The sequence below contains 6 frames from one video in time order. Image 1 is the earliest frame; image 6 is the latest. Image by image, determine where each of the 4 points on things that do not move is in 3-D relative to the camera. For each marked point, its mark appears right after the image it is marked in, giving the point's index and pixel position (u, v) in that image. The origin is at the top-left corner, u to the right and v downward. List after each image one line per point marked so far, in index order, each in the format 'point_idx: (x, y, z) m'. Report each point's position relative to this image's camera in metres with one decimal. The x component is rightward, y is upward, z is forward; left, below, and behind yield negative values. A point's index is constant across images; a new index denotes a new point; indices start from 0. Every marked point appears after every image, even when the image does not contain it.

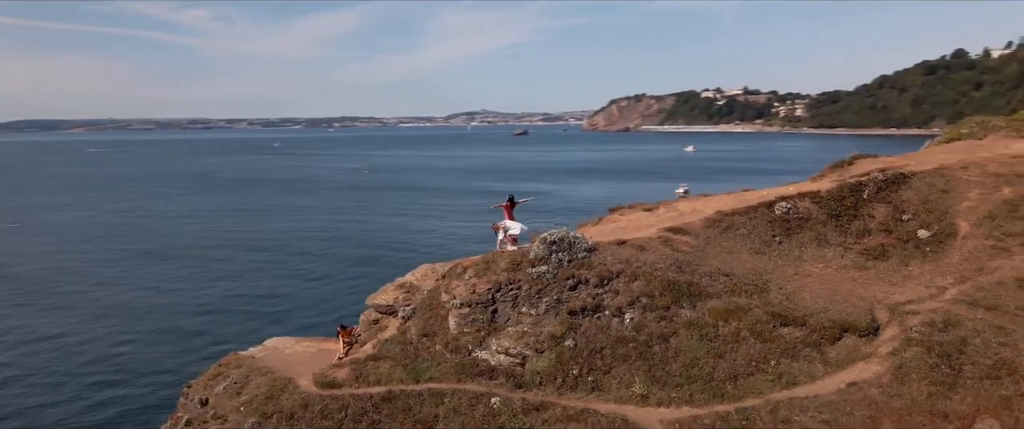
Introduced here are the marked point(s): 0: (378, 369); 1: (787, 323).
0: (-2.7, -3.1, +14.9) m
1: (+4.7, -1.8, +12.6) m
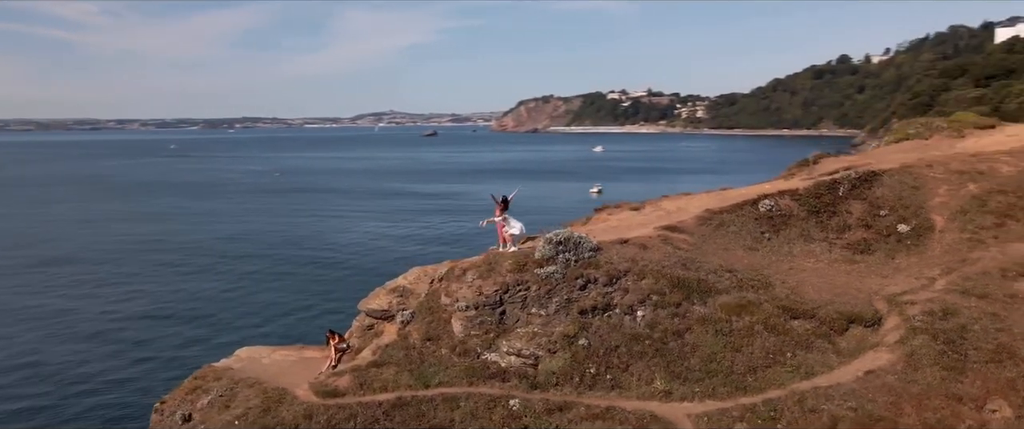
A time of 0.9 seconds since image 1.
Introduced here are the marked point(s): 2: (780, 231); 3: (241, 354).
0: (-2.5, -3.1, +14.5) m
1: (+5.0, -1.8, +13.1) m
2: (+5.8, -0.4, +16.4) m
3: (-6.8, -3.5, +18.8) m
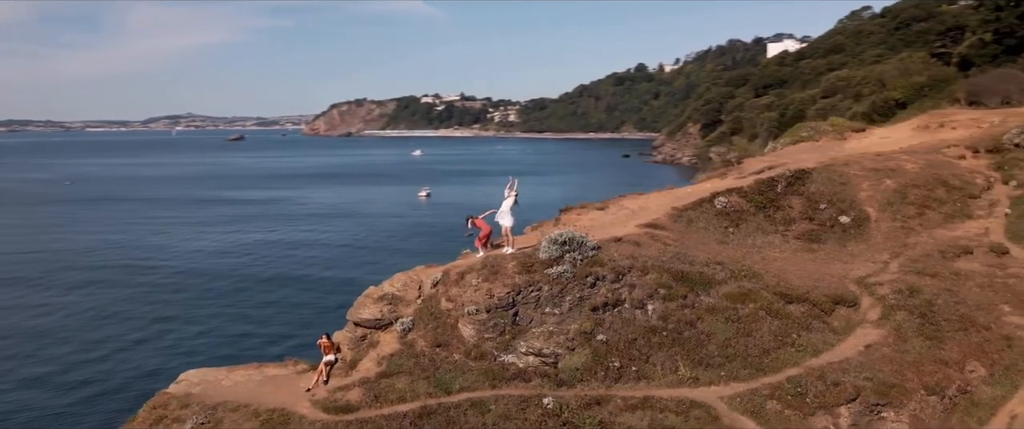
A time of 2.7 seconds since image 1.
0: (-2.2, -3.2, +14.0) m
1: (+5.4, -1.7, +14.5) m
2: (+5.4, -0.3, +17.9) m
3: (-7.4, -3.7, +17.2) m
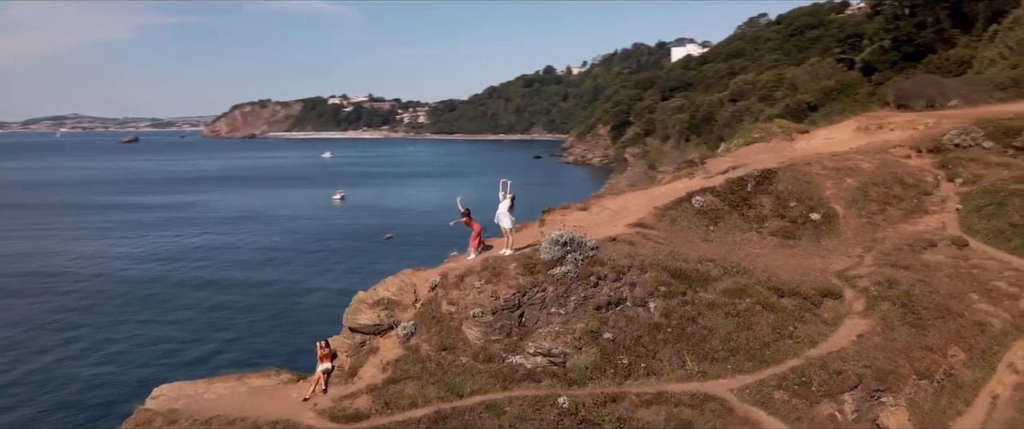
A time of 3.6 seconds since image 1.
0: (-2.0, -3.3, +13.8) m
1: (+5.5, -1.6, +15.1) m
2: (+5.1, -0.2, +18.5) m
3: (-7.5, -3.9, +16.3) m
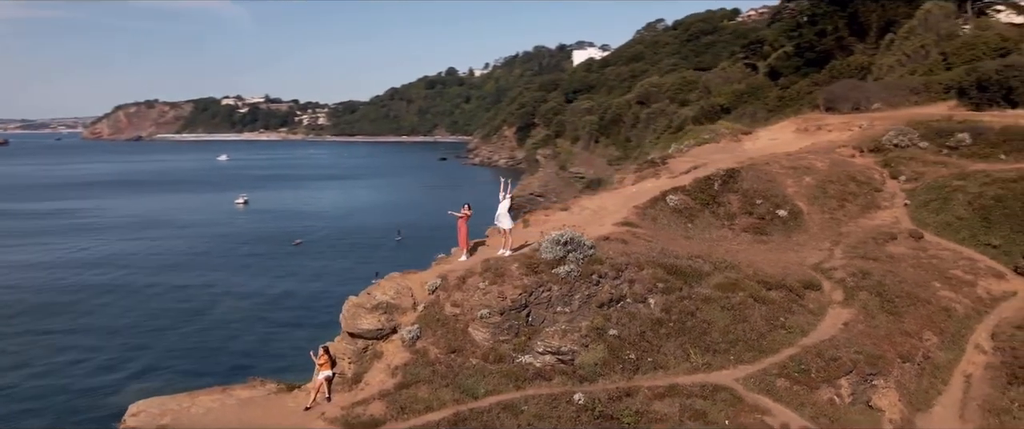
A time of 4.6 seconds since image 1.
0: (-1.7, -3.3, +13.6) m
1: (+5.5, -1.6, +15.9) m
2: (+4.6, -0.2, +19.2) m
3: (-7.5, -4.0, +15.4) m
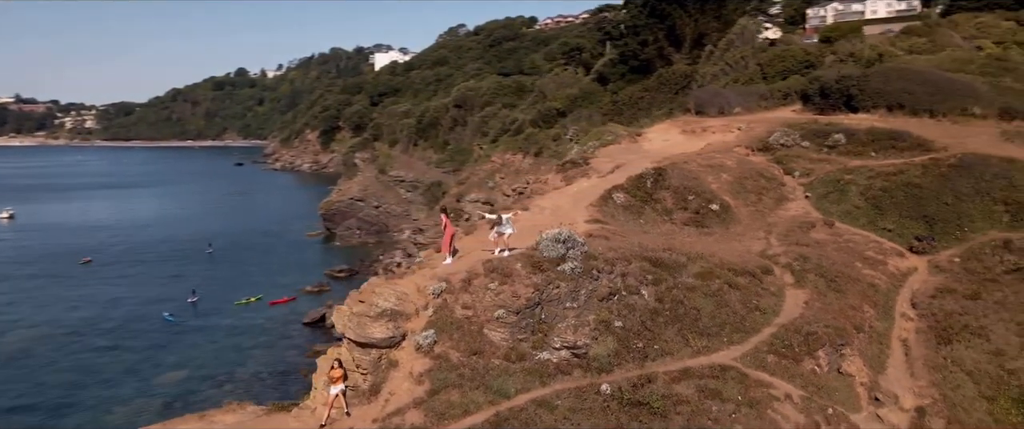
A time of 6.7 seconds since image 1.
0: (-1.1, -3.3, +13.5) m
1: (+5.2, -1.4, +17.5) m
2: (+3.5, -0.1, +20.5) m
3: (-7.1, -4.2, +13.7) m
